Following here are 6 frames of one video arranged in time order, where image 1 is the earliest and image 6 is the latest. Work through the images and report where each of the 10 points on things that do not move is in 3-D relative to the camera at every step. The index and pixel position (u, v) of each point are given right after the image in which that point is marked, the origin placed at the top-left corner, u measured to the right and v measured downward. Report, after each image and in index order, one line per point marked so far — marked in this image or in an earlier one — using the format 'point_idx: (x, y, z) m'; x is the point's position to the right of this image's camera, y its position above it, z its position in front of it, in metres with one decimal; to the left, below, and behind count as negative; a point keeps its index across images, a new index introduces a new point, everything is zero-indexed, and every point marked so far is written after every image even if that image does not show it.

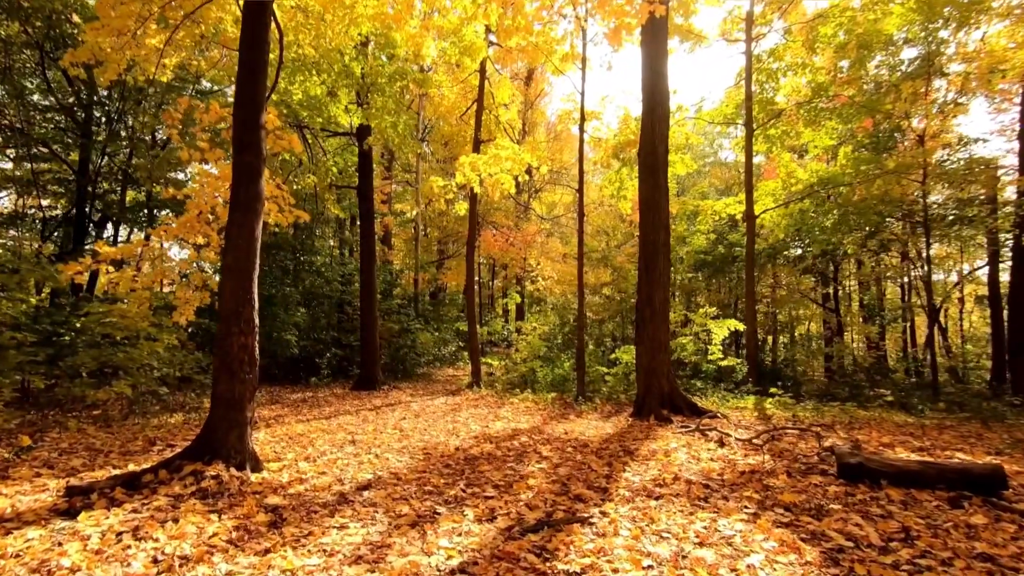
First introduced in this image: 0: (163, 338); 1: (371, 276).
0: (-5.5, -0.8, +8.0) m
1: (-3.6, +0.3, +12.7) m
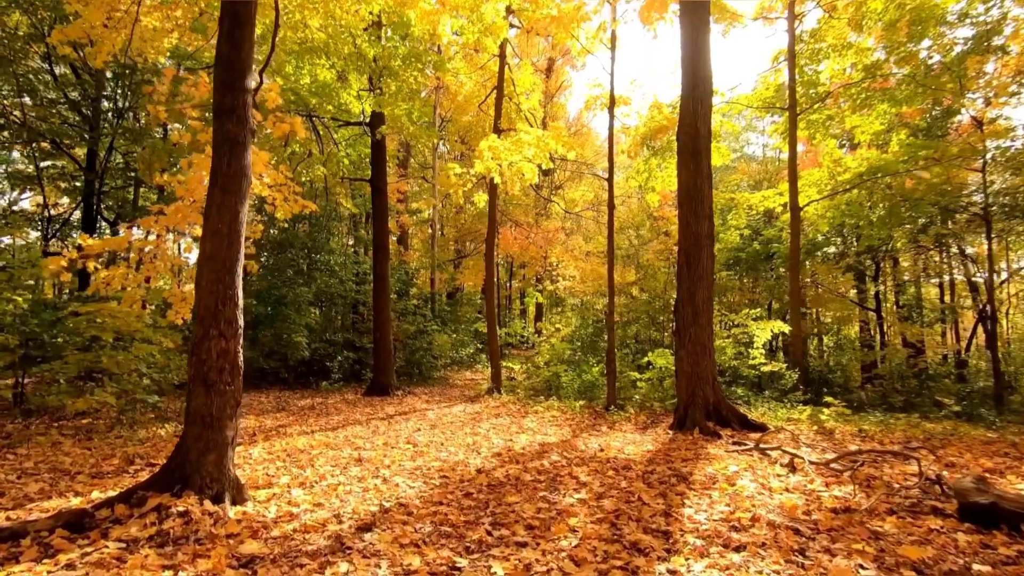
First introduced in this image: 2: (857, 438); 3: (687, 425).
0: (-5.1, -0.8, +7.3) m
1: (-3.1, +0.3, +12.0) m
2: (+4.6, -2.0, +6.6) m
3: (+2.6, -2.0, +7.4) m
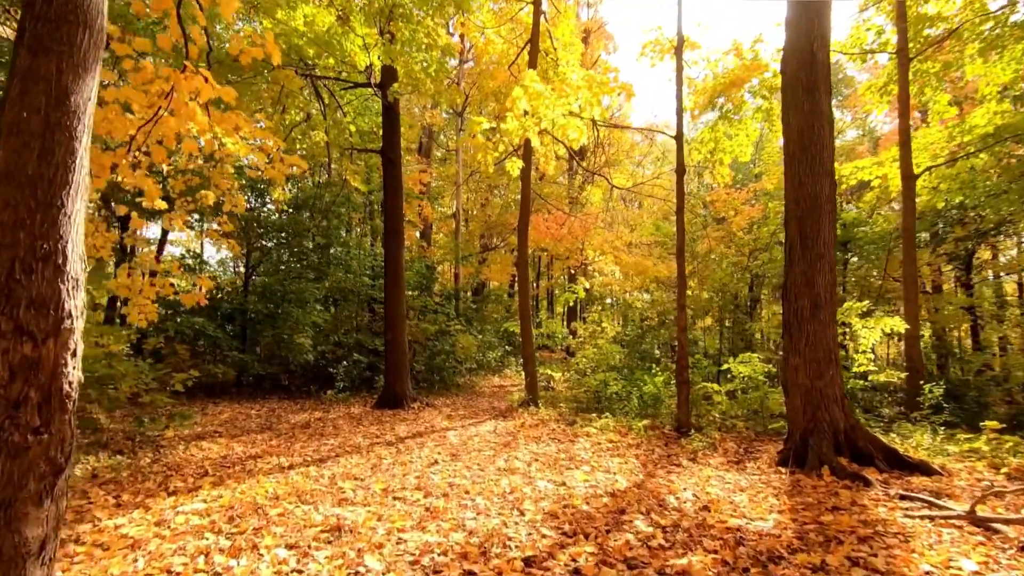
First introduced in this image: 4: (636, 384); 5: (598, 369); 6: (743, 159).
0: (-4.6, -0.6, +5.6) m
1: (-2.3, +0.5, +10.2) m
2: (+5.1, -1.8, +4.4) m
3: (+3.2, -1.8, +5.3) m
4: (+2.4, -1.8, +9.6) m
5: (+1.9, -1.8, +11.2) m
6: (+5.1, +2.9, +11.0) m
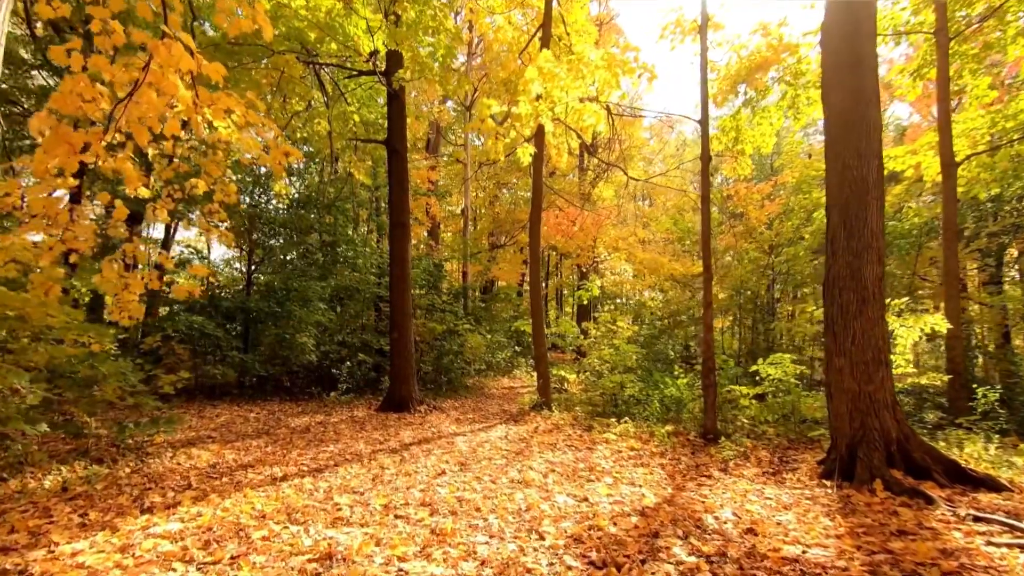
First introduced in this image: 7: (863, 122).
0: (-4.4, -0.6, +5.1) m
1: (-2.1, +0.5, +9.7) m
2: (+5.2, -1.7, +3.8) m
3: (+3.3, -1.8, +4.8) m
4: (+2.6, -1.8, +9.1) m
5: (+2.2, -1.8, +10.6) m
6: (+5.3, +2.9, +10.5) m
7: (+3.7, +1.7, +5.2) m
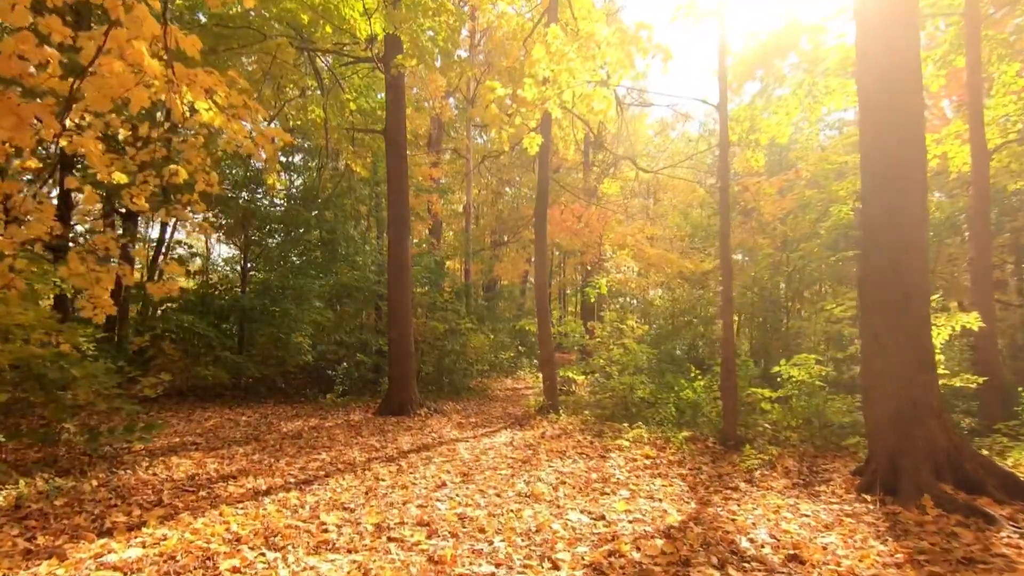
0: (-4.4, -0.5, +4.7) m
1: (-2.0, +0.6, +9.3) m
2: (+5.3, -1.7, +3.3) m
3: (+3.4, -1.7, +4.3) m
4: (+2.7, -1.7, +8.6) m
5: (+2.3, -1.7, +10.2) m
6: (+5.4, +3.0, +10.0) m
7: (+3.7, +1.8, +4.7) m
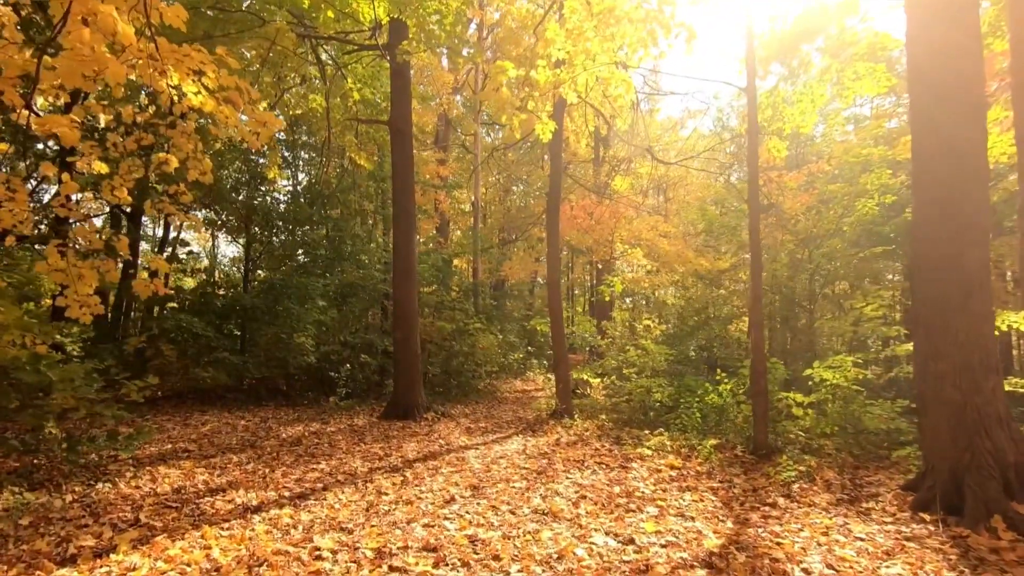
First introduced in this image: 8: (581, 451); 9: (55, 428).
0: (-4.2, -0.5, +4.3) m
1: (-1.8, +0.6, +8.9) m
2: (+5.4, -1.6, +2.8) m
3: (+3.5, -1.7, +3.8) m
4: (+2.9, -1.7, +8.2) m
5: (+2.5, -1.7, +9.7) m
6: (+5.6, +3.0, +9.5) m
7: (+3.8, +1.8, +4.2) m
8: (+0.8, -2.0, +6.1) m
9: (-4.1, -1.3, +4.5) m
